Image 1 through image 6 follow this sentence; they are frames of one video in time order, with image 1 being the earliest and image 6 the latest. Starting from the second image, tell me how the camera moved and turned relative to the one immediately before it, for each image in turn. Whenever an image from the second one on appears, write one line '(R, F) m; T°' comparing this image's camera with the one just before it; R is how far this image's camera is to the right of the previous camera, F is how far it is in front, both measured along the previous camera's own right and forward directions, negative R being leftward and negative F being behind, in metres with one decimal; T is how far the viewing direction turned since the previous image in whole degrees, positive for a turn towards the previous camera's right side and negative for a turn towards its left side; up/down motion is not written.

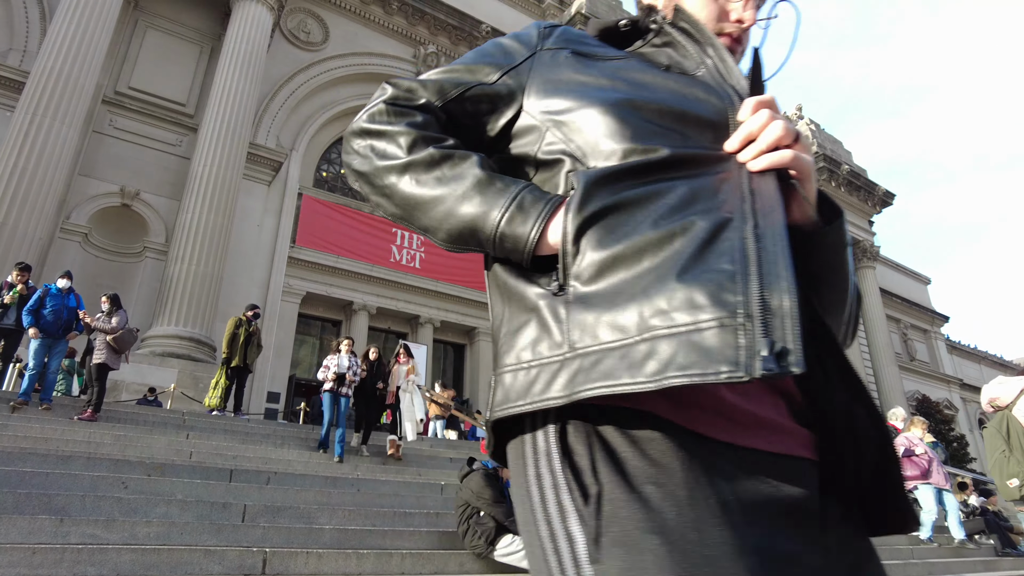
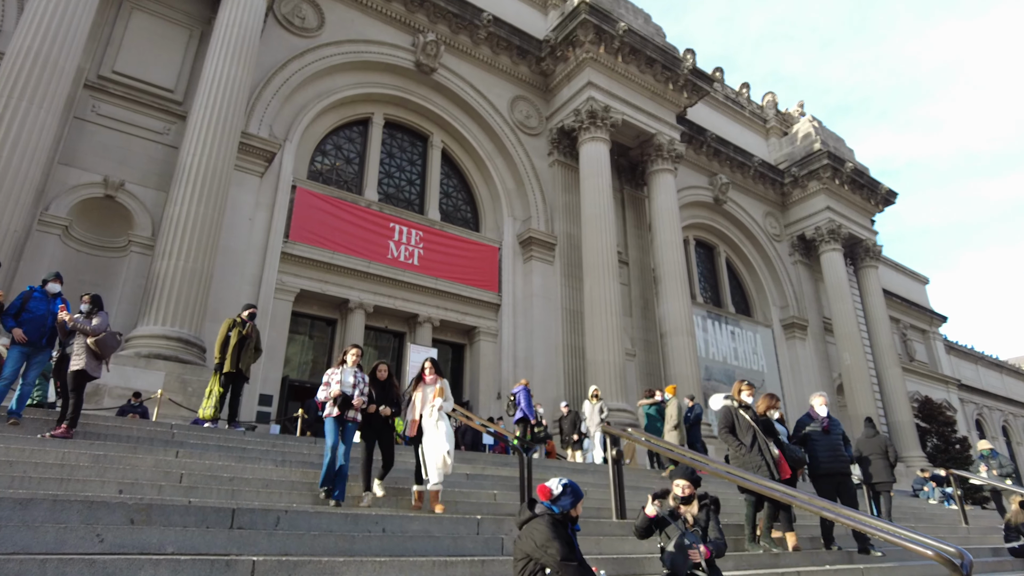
(-0.3, +0.6) m; +1°
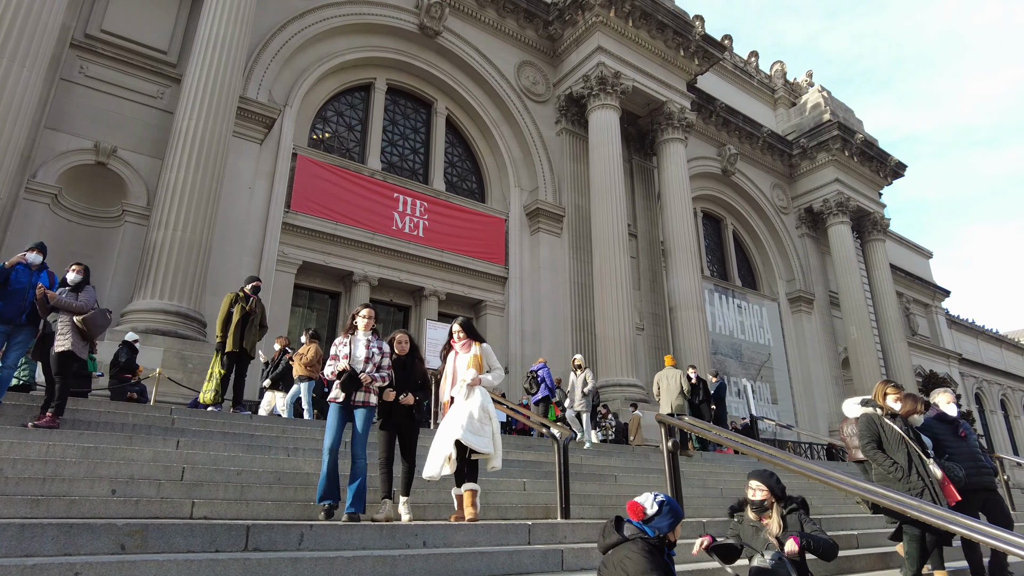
(-0.3, +0.5) m; 0°
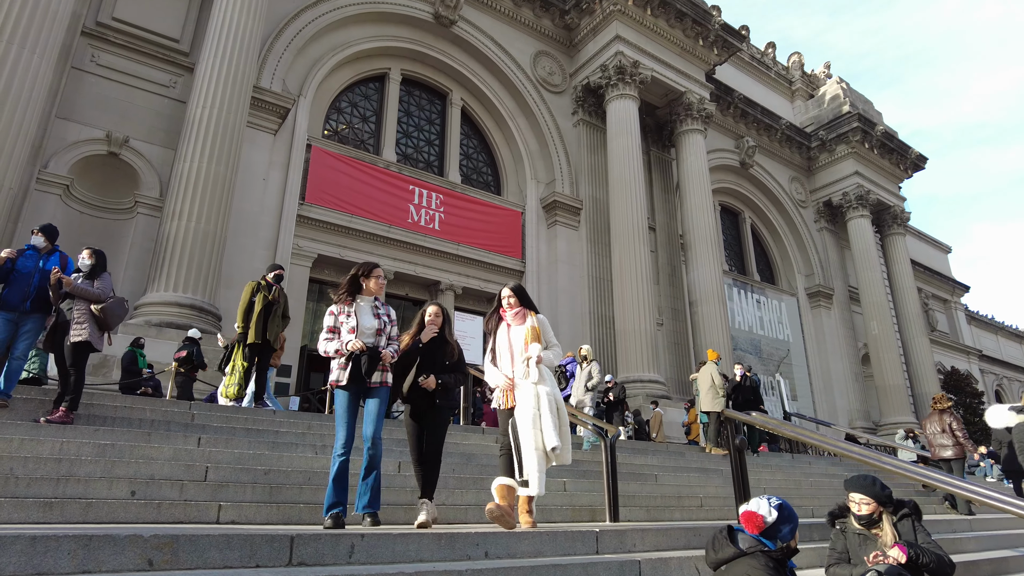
(-0.2, +0.3) m; -1°
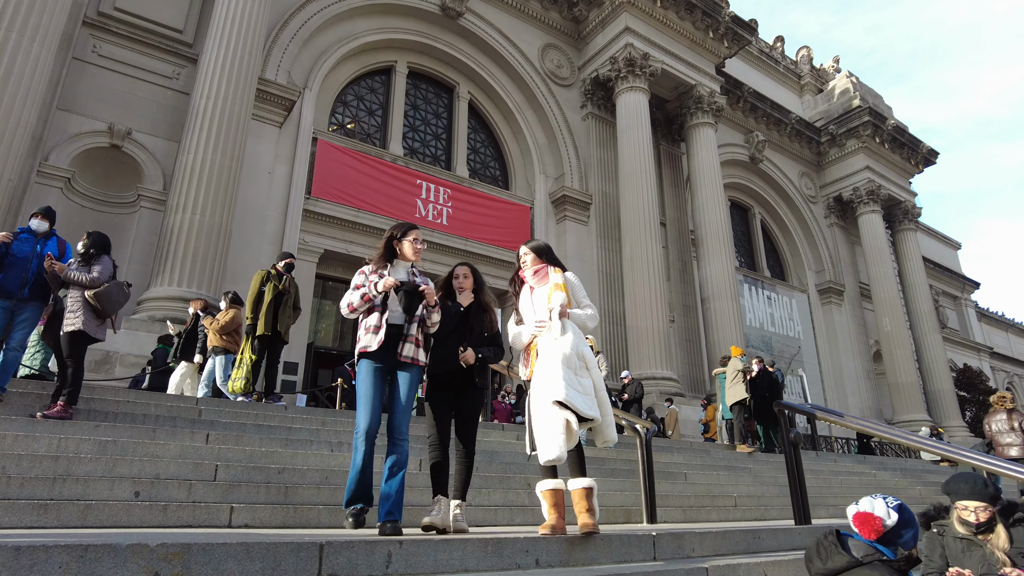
(-0.2, +0.3) m; 0°
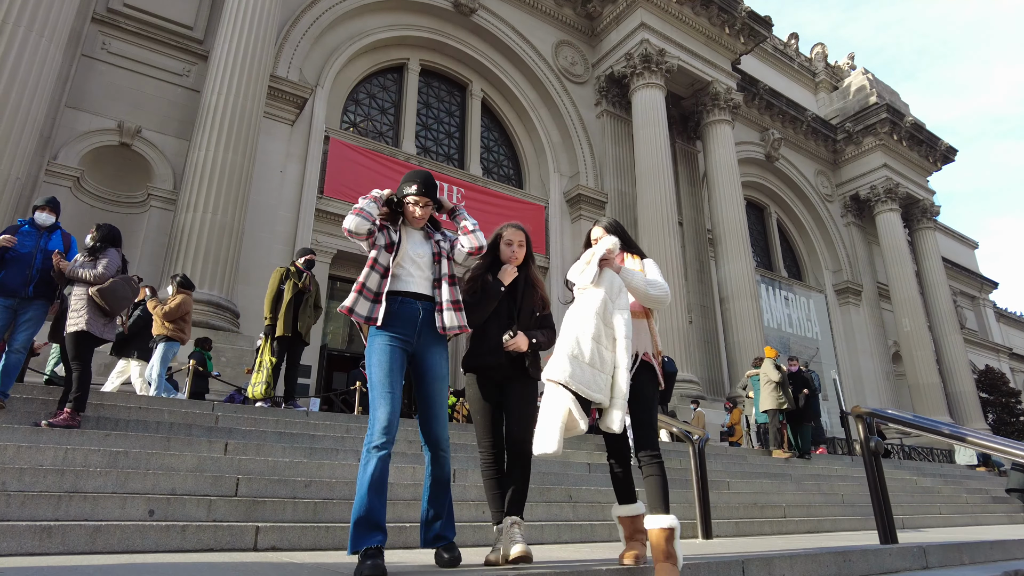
(-0.2, +0.3) m; -1°
